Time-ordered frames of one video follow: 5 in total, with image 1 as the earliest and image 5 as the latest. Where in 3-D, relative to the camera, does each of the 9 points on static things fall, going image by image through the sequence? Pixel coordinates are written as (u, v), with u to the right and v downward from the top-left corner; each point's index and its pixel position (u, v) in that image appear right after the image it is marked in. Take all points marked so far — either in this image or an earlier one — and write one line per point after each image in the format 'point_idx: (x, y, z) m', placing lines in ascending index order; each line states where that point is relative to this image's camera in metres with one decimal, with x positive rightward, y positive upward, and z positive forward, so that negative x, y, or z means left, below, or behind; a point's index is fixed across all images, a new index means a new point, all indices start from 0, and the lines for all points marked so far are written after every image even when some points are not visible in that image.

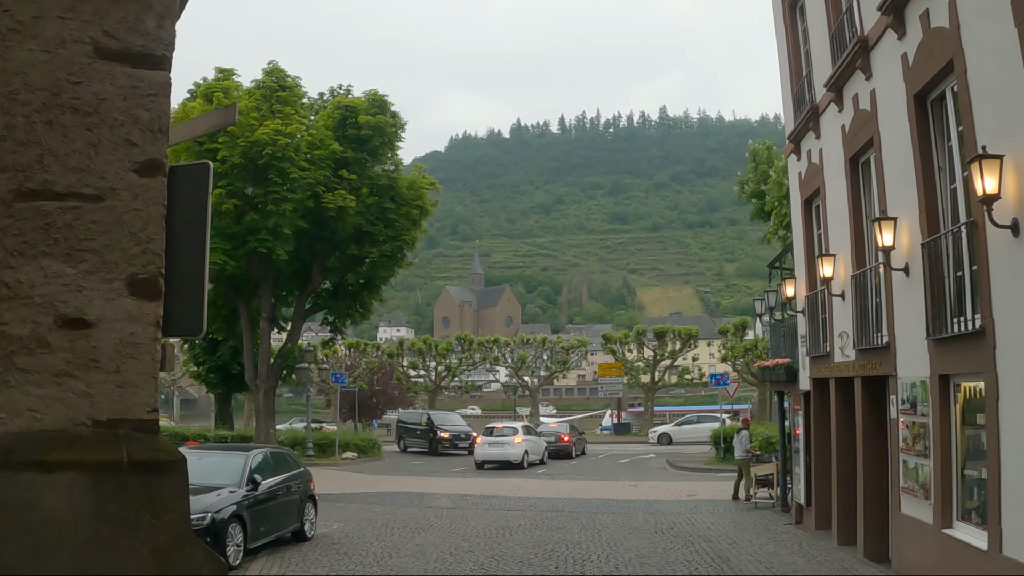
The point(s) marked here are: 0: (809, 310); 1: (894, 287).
0: (+4.1, -0.3, +13.0) m
1: (+4.0, 0.0, +9.9) m
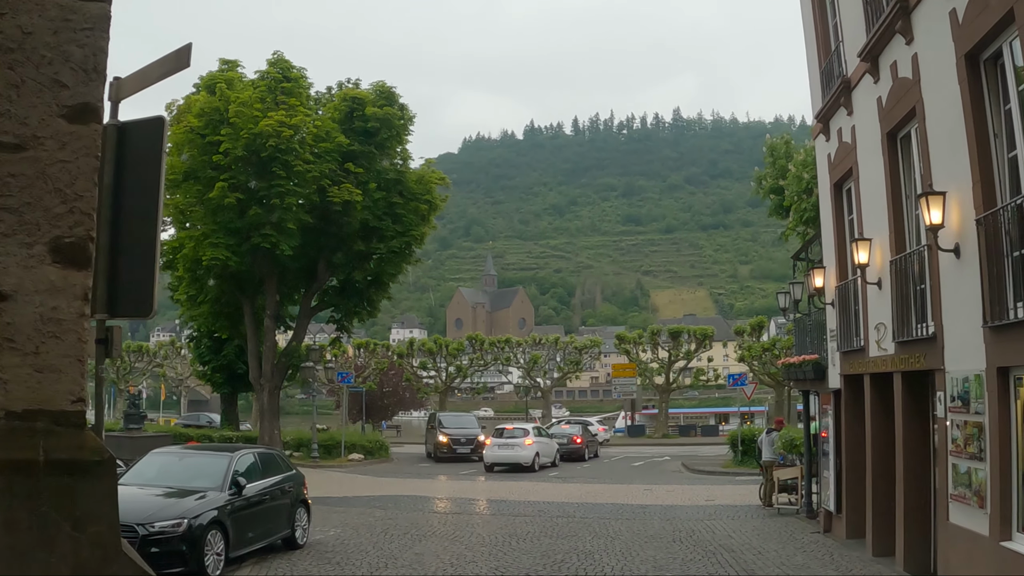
0: (+4.2, -0.2, +12.1) m
1: (+4.0, +0.2, +8.9) m
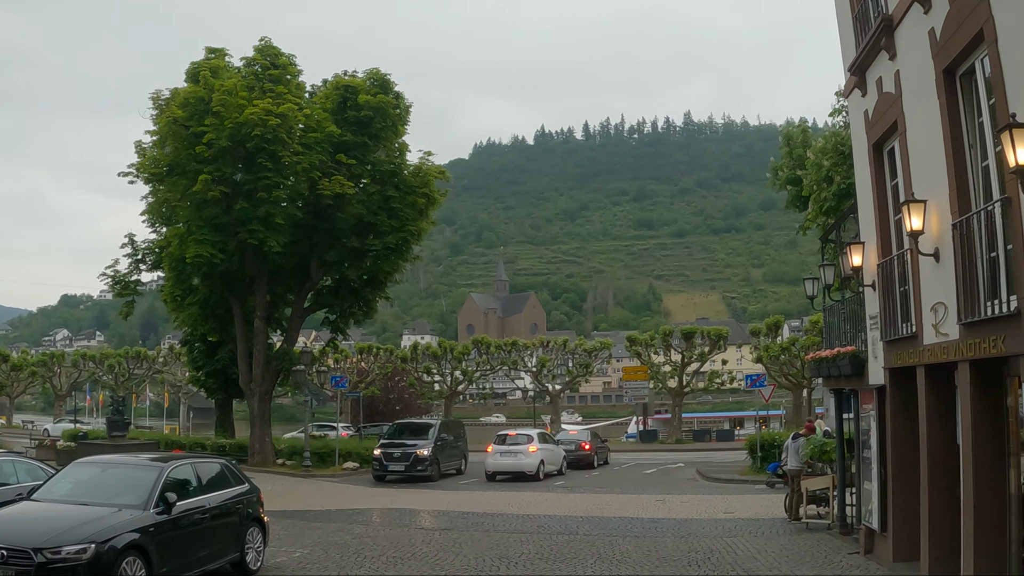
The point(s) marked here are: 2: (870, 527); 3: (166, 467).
0: (+4.0, +0.1, +10.3) m
1: (+3.8, +0.4, +7.1) m
2: (+4.0, -2.7, +10.6) m
3: (-3.5, -1.8, +9.6) m
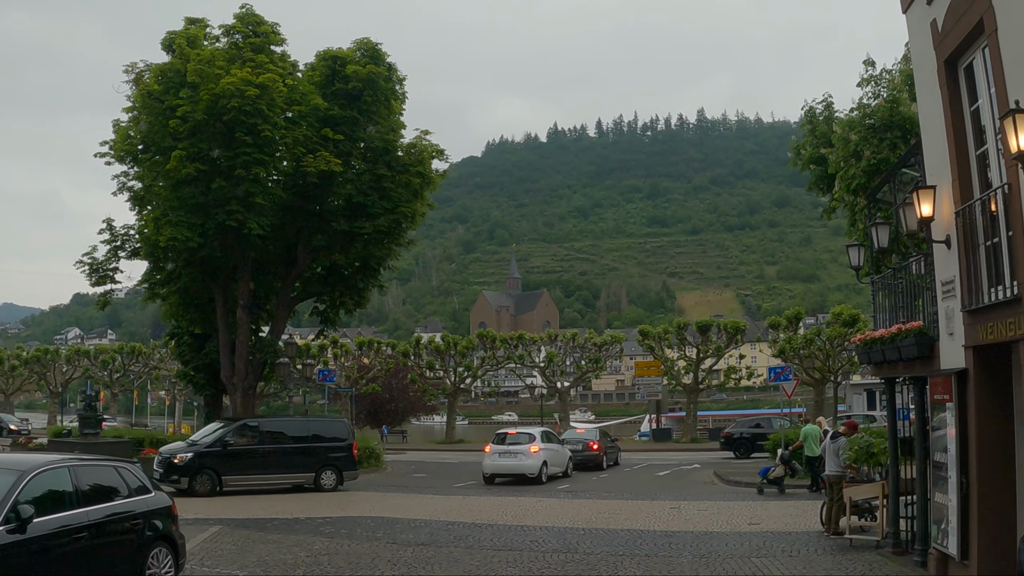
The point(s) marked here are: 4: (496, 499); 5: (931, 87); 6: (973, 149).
0: (+3.8, +0.4, +8.0) m
1: (+3.6, +0.8, +4.9) m
2: (+3.8, -2.3, +8.4) m
3: (-3.7, -1.5, +7.4) m
4: (-0.3, -4.3, +19.3) m
5: (+3.9, +1.8, +8.7) m
6: (+3.9, +1.2, +8.1) m
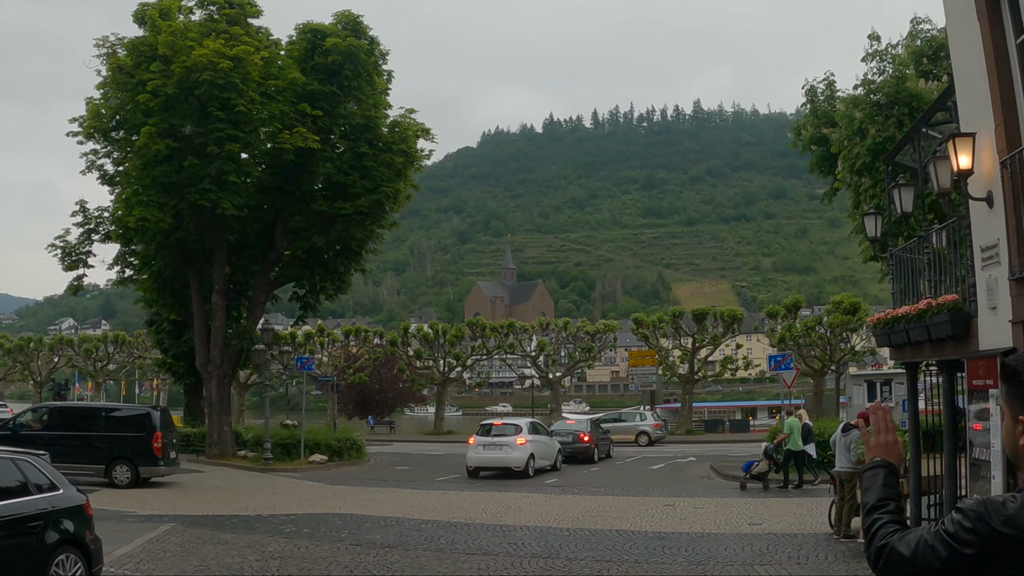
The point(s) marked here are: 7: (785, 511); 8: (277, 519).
0: (+3.6, +0.7, +6.8) m
1: (+3.3, +1.0, +3.7) m
2: (+3.5, -2.1, +7.2) m
3: (-3.9, -1.2, +6.2) m
4: (-0.6, -4.0, +18.1) m
5: (+3.6, +2.1, +7.5) m
6: (+3.7, +1.4, +6.8) m
7: (+4.0, -3.3, +14.0) m
8: (-3.4, -3.4, +13.8) m
